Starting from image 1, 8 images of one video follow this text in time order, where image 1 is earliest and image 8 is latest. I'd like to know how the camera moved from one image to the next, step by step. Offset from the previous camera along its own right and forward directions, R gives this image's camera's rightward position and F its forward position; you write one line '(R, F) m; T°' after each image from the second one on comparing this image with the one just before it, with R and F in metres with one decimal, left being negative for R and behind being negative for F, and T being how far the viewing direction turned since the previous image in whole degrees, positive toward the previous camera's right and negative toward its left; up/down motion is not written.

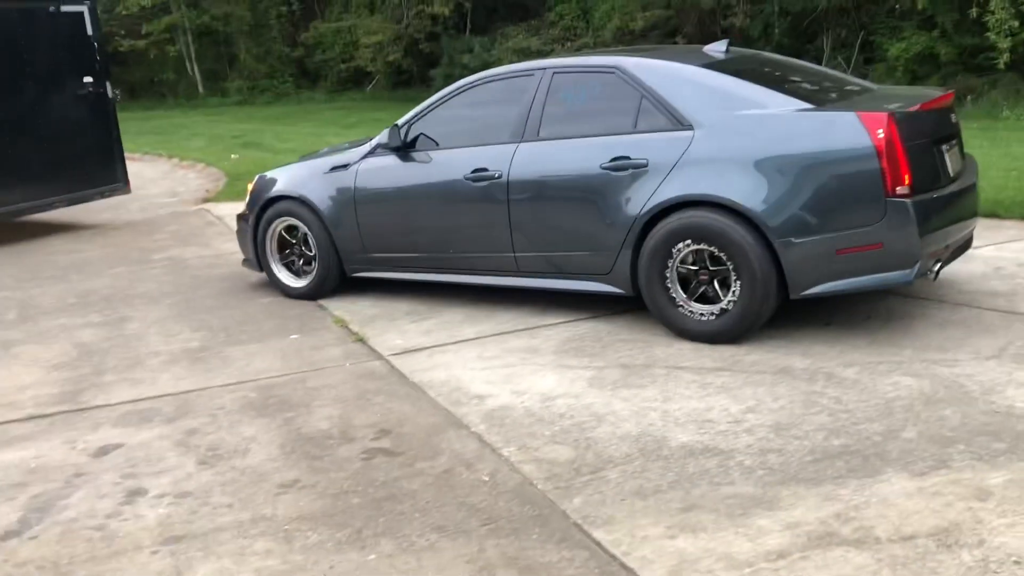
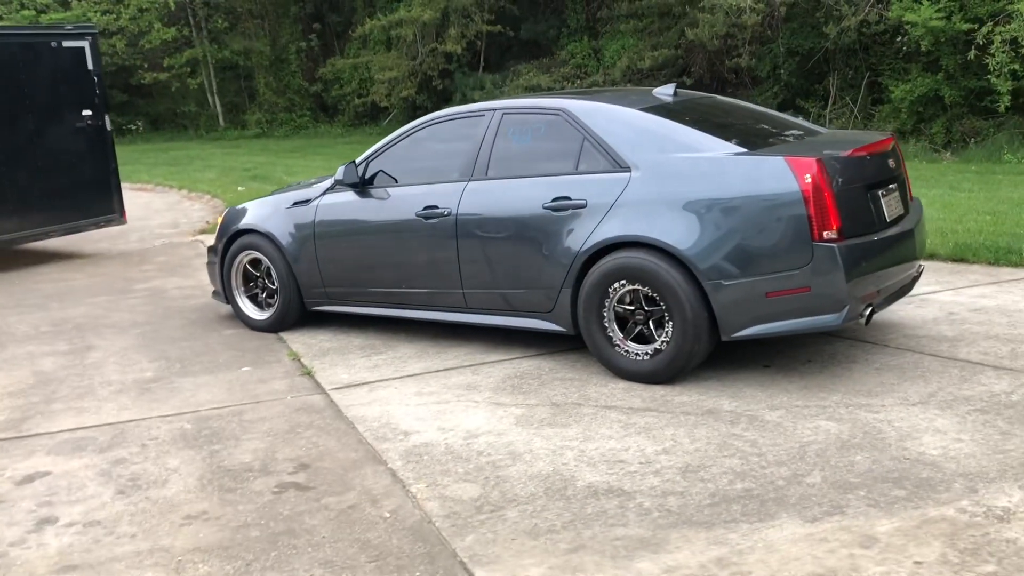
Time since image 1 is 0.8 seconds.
(+0.5, 0.0) m; -1°
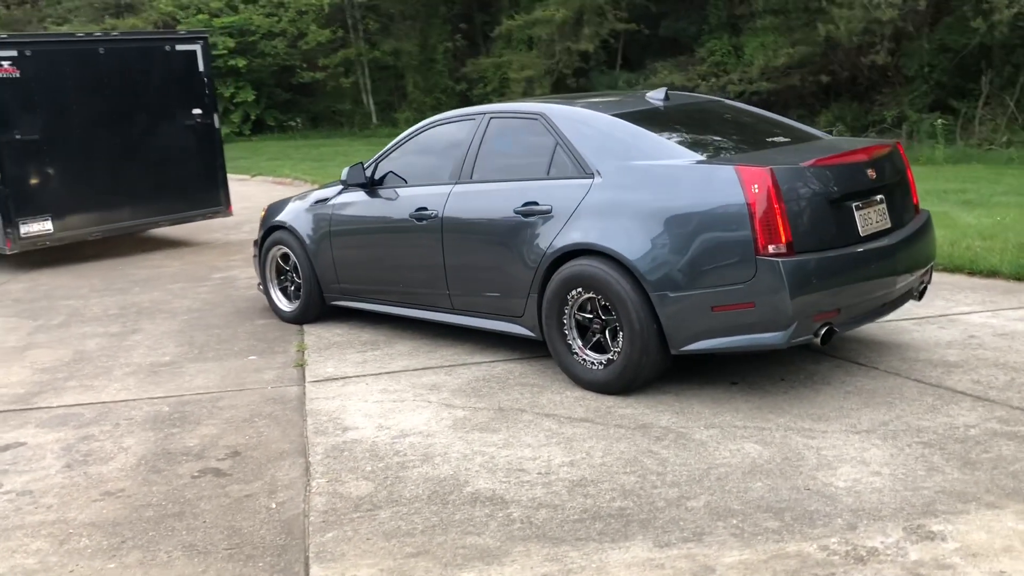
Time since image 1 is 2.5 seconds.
(+1.1, +0.1) m; -10°
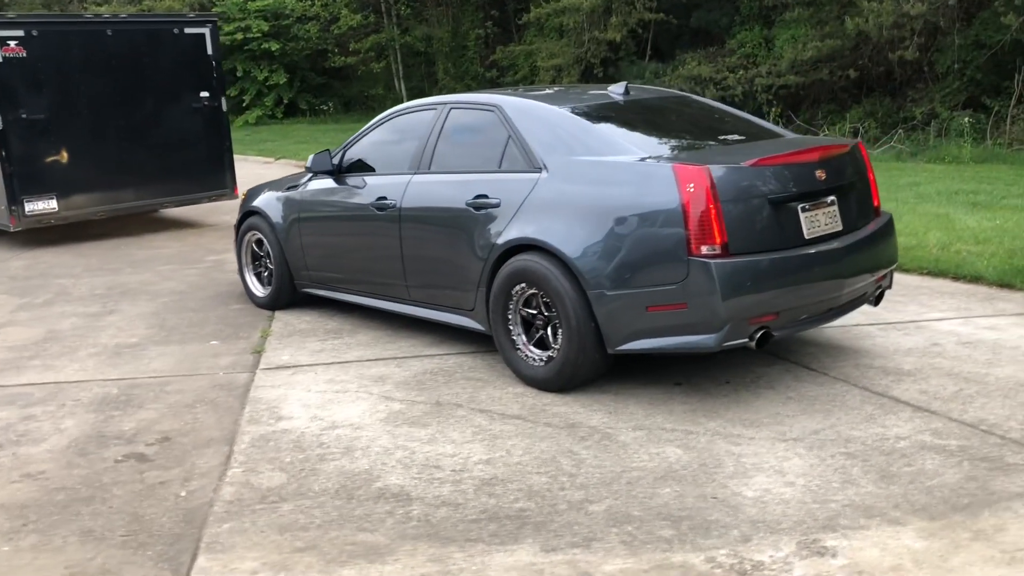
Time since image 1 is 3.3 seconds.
(+0.5, +0.1) m; -2°
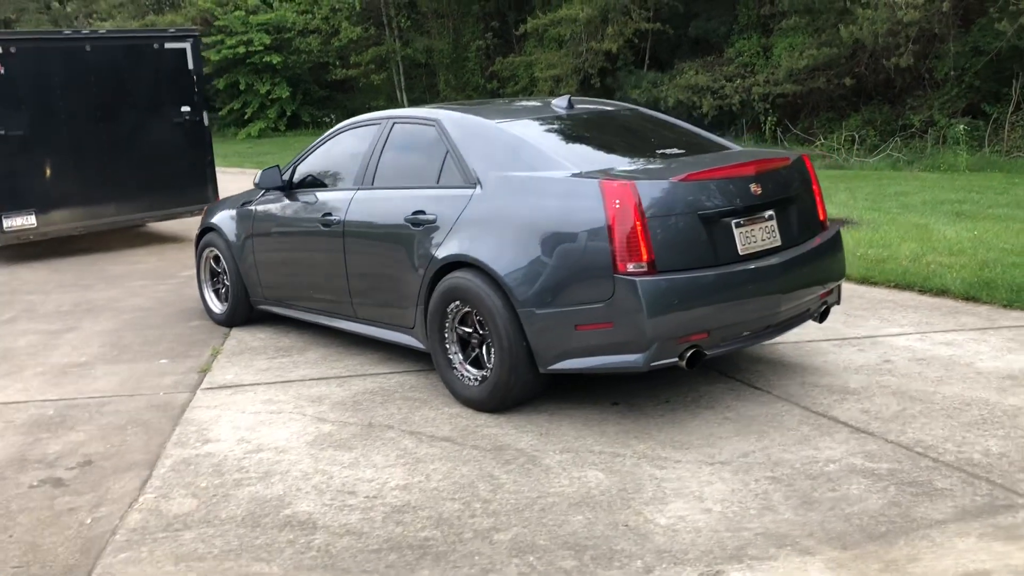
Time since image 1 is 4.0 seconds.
(+0.4, +0.1) m; -1°
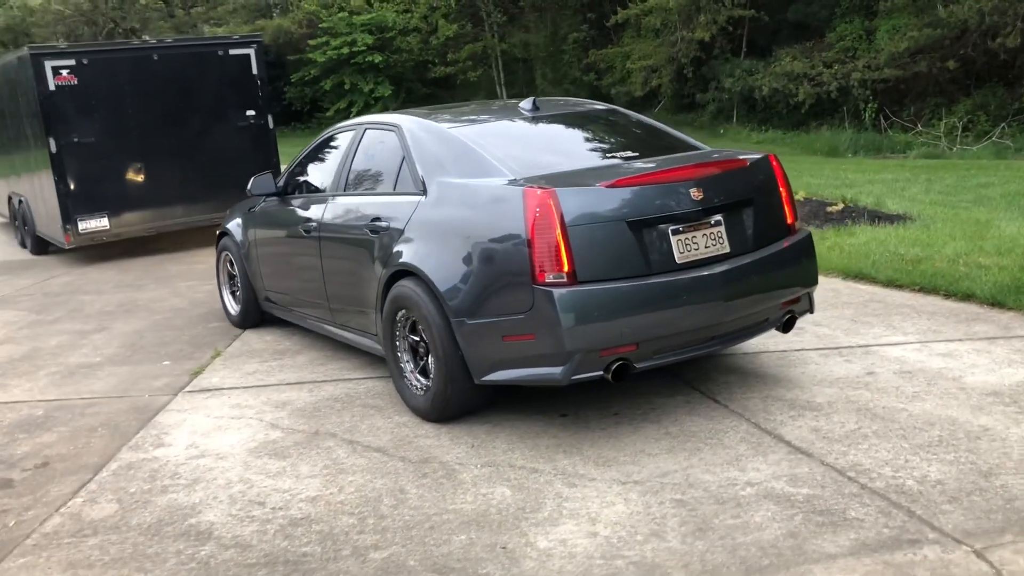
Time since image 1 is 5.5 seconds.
(+0.9, +0.1) m; -7°
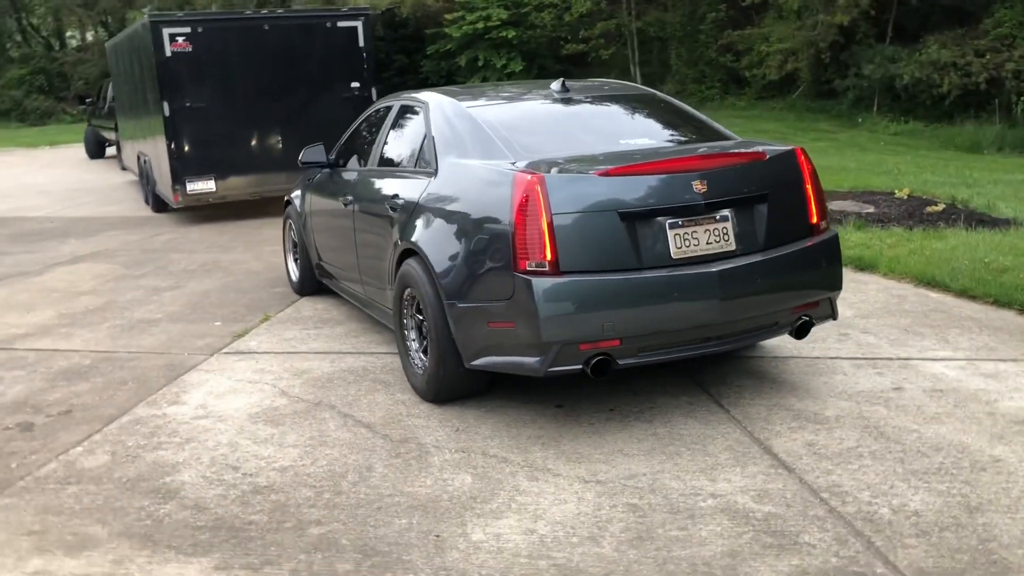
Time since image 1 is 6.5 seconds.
(+0.7, +0.1) m; -8°
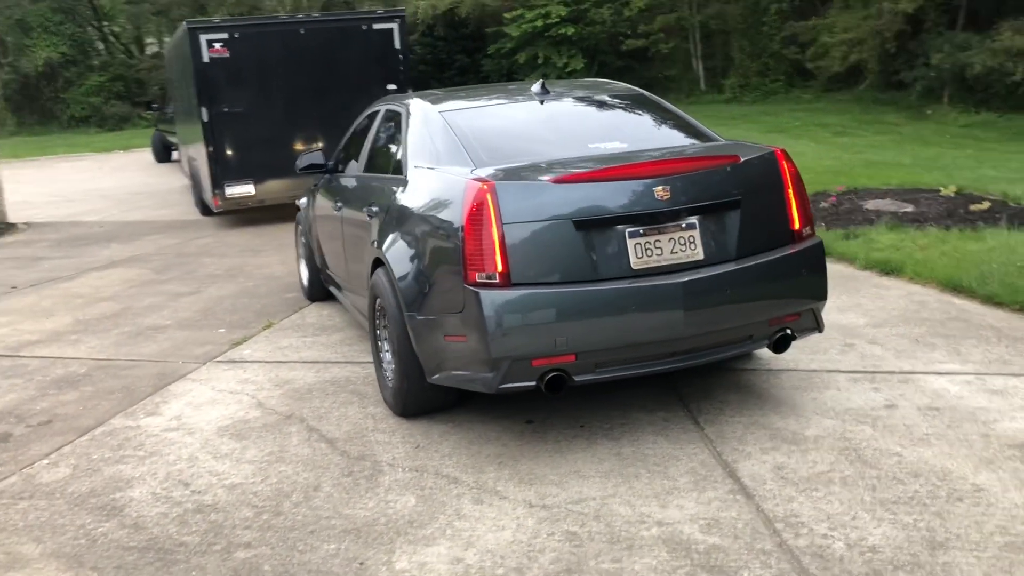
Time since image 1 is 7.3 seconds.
(+0.5, +0.2) m; -4°
